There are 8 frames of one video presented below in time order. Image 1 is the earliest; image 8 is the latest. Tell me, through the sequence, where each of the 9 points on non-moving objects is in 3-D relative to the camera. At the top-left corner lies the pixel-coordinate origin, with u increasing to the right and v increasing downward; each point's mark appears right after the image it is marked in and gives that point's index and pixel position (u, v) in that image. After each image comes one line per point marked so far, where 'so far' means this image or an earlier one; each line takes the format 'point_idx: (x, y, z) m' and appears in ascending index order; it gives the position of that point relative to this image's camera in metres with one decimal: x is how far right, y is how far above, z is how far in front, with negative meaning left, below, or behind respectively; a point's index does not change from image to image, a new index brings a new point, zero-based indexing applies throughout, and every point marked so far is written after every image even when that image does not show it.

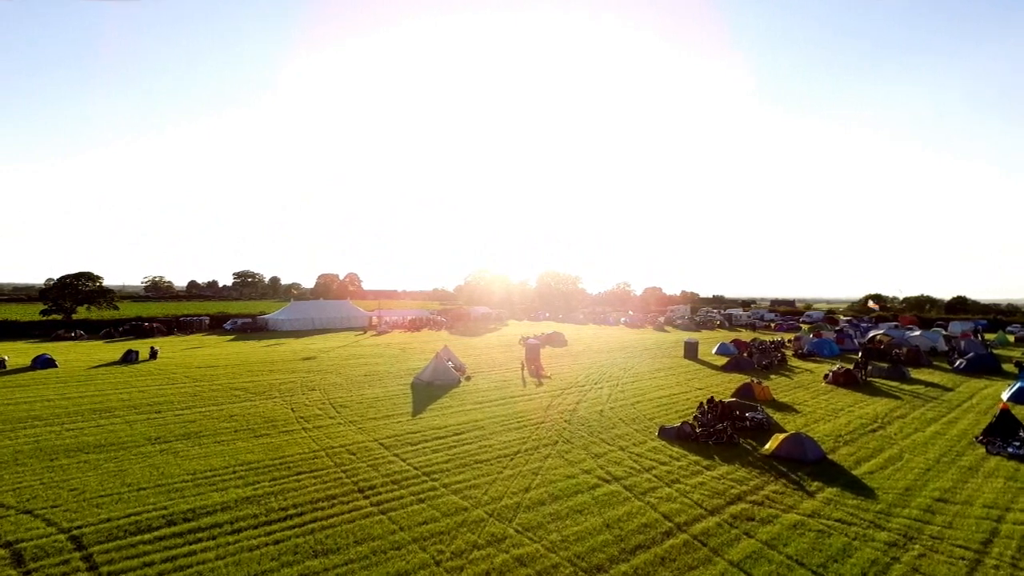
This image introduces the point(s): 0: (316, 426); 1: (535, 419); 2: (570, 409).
0: (-4.0, -2.8, +16.3) m
1: (+0.5, -2.8, +17.4) m
2: (+1.4, -2.8, +18.9) m
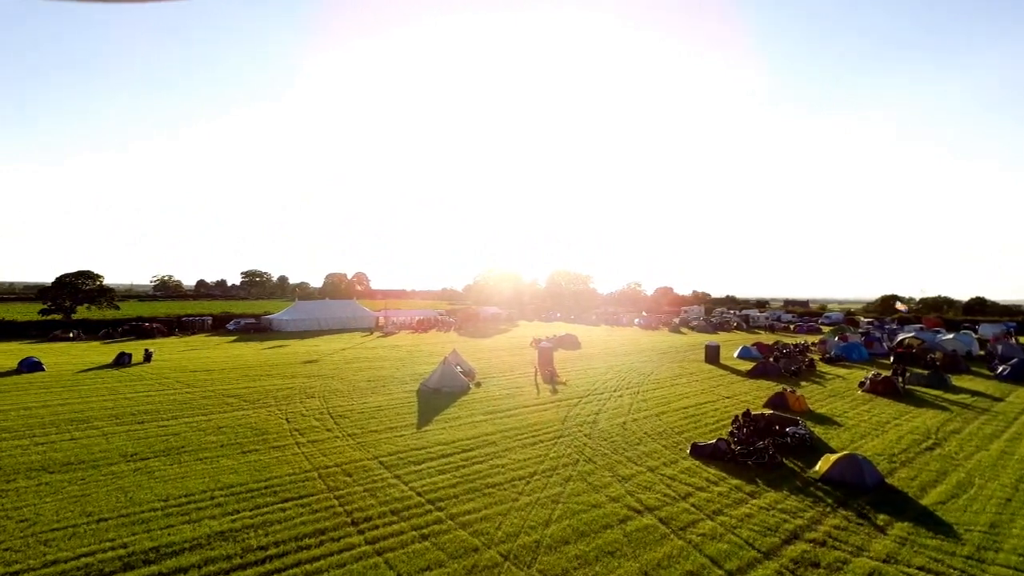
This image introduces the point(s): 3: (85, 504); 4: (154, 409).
0: (-3.7, -2.8, +14.8) m
1: (+0.8, -2.8, +15.8) m
2: (+1.7, -2.9, +17.3) m
3: (-5.8, -2.9, +10.8) m
4: (-8.2, -2.8, +18.4) m
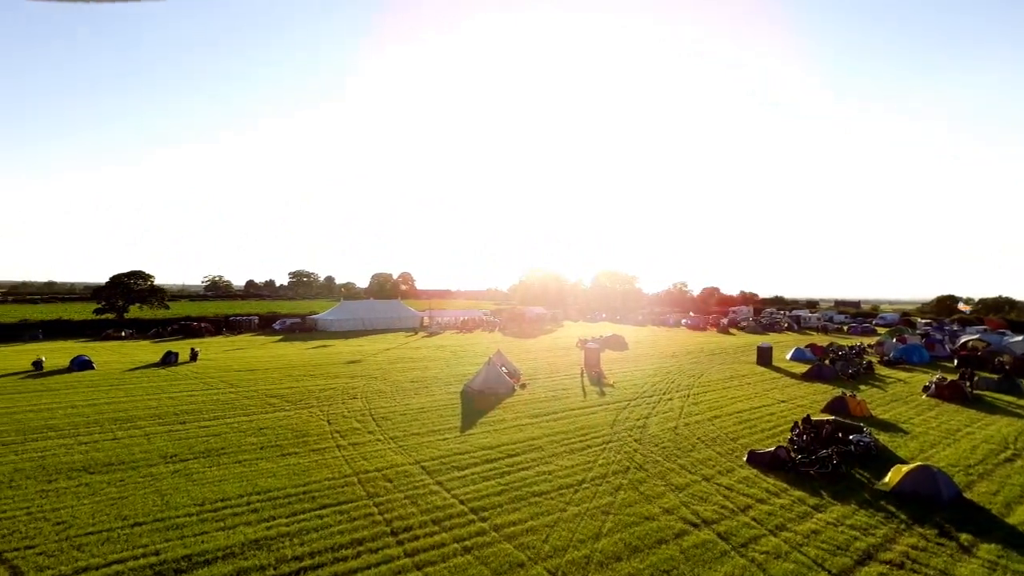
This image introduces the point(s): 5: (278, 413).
0: (-2.9, -2.8, +14.4) m
1: (+1.7, -2.8, +15.2) m
2: (+2.6, -2.8, +16.7) m
3: (-5.1, -2.9, +10.5) m
4: (-7.2, -2.8, +18.3) m
5: (-5.2, -2.8, +17.9) m
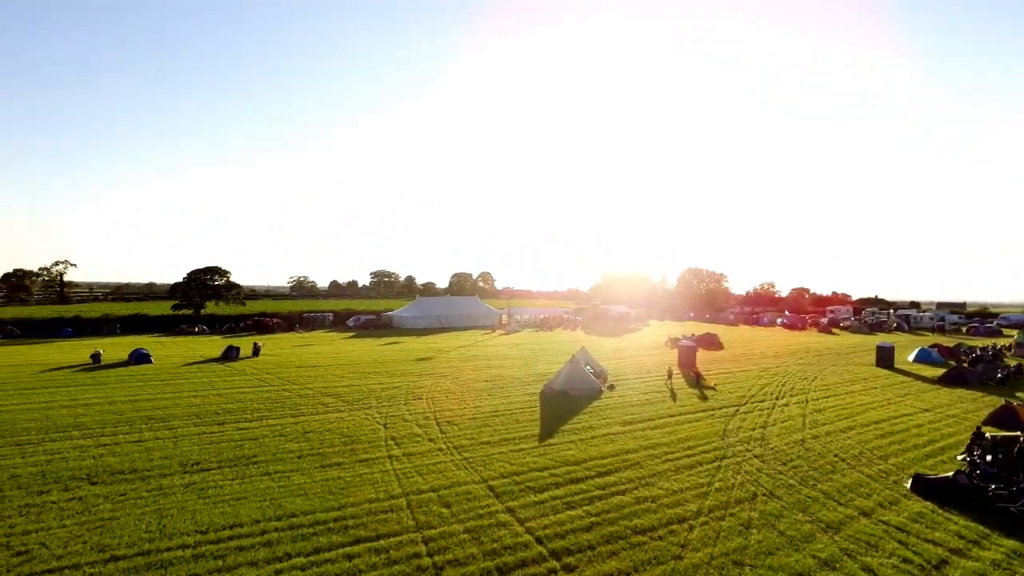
0: (-1.6, -2.5, +11.9) m
1: (+3.0, -2.5, +12.3) m
2: (+4.2, -2.5, +13.6) m
3: (-4.2, -2.5, +8.3) m
4: (-5.5, -2.4, +16.2) m
5: (-3.5, -2.5, +15.6) m
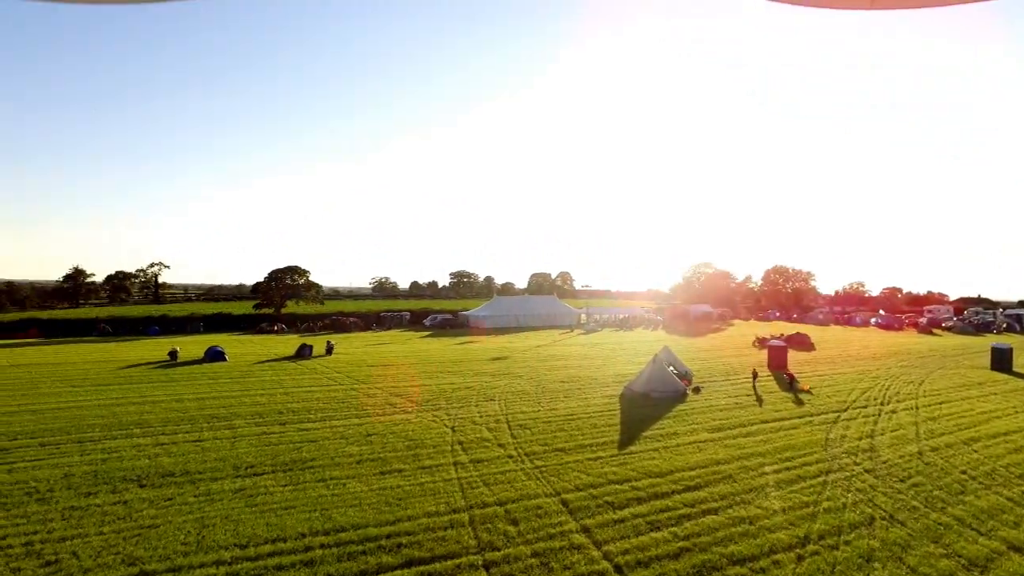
0: (-0.5, -2.4, +11.0) m
1: (+4.1, -2.4, +10.9) m
2: (+5.3, -2.4, +12.1) m
3: (-3.5, -2.4, +7.6) m
4: (-4.0, -2.3, +15.6) m
5: (-2.1, -2.4, +14.8) m
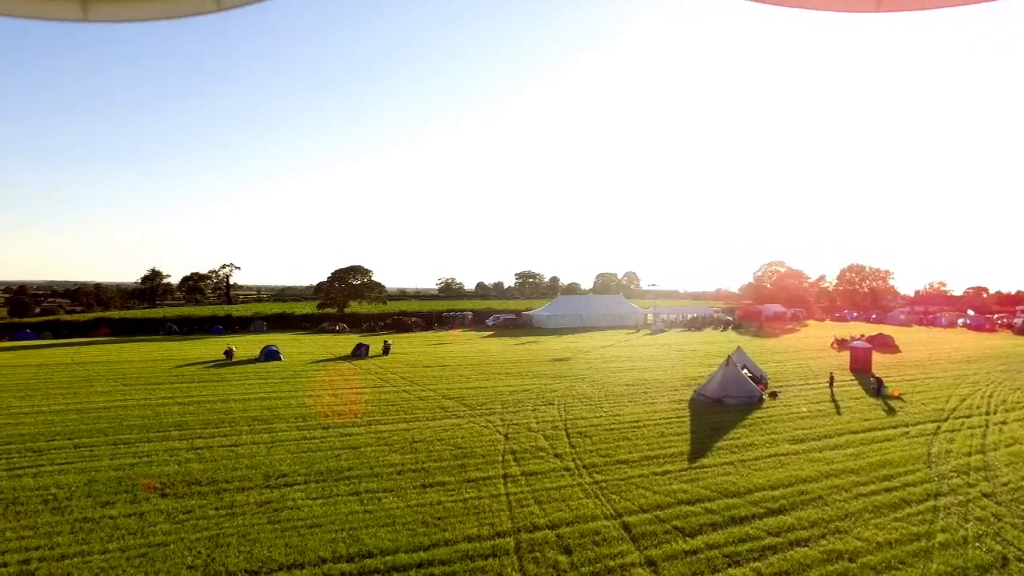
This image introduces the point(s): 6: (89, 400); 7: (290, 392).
0: (+0.2, -2.3, +9.9) m
1: (+4.7, -2.3, +9.4) m
2: (+6.1, -2.3, +10.5) m
3: (-3.1, -2.3, +6.7) m
4: (-2.9, -2.3, +14.8) m
5: (-1.1, -2.3, +13.8) m
6: (-8.6, -2.3, +16.4) m
7: (-4.8, -2.2, +17.3) m
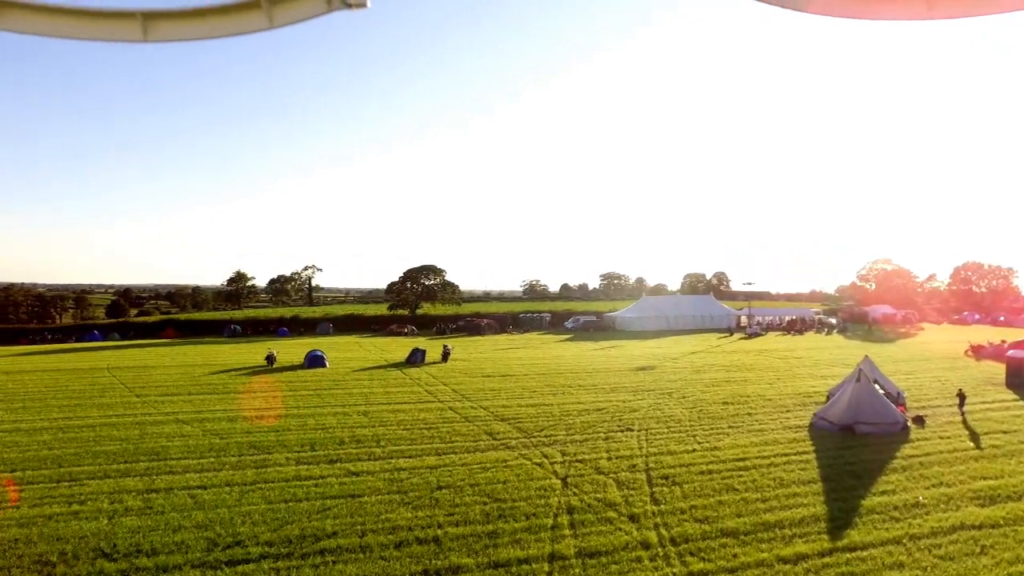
0: (+0.6, -2.2, +6.6) m
1: (+5.1, -2.2, +5.6) m
2: (+6.5, -2.2, +6.6) m
3: (-3.0, -2.2, +3.8) m
4: (-2.0, -2.2, +11.8) m
5: (-0.3, -2.2, +10.6) m
6: (-7.5, -2.2, +14.0) m
7: (-3.6, -2.2, +14.5) m
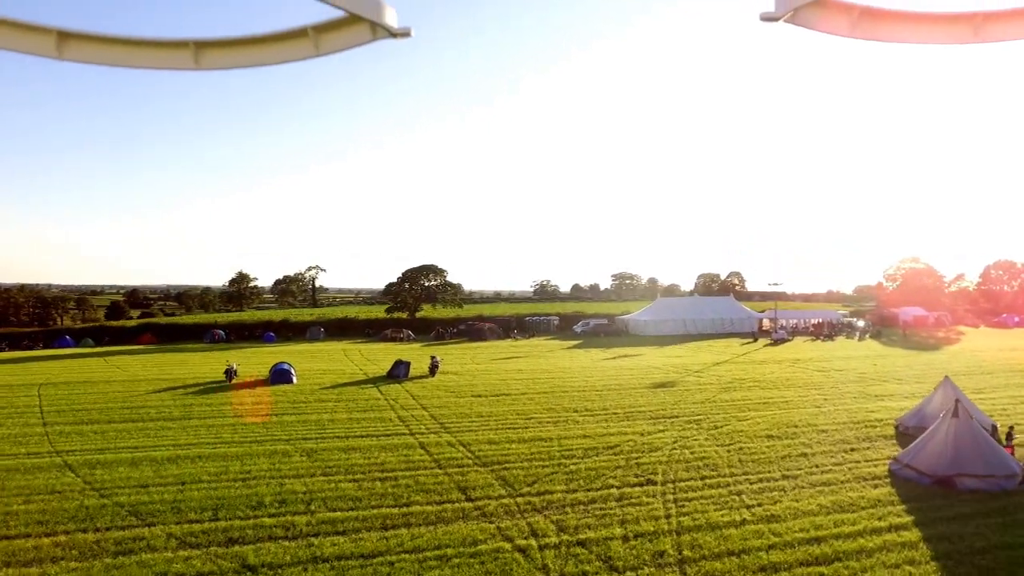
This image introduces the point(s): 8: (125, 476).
0: (+0.3, -2.2, +3.5) m
1: (+4.8, -2.2, +2.4) m
2: (+6.2, -2.2, +3.4) m
3: (-3.3, -2.3, +0.7) m
4: (-2.2, -2.2, +8.7) m
5: (-0.5, -2.2, +7.5) m
6: (-7.7, -2.3, +11.0) m
7: (-3.7, -2.2, +11.5) m
8: (-4.7, -2.3, +9.8) m
